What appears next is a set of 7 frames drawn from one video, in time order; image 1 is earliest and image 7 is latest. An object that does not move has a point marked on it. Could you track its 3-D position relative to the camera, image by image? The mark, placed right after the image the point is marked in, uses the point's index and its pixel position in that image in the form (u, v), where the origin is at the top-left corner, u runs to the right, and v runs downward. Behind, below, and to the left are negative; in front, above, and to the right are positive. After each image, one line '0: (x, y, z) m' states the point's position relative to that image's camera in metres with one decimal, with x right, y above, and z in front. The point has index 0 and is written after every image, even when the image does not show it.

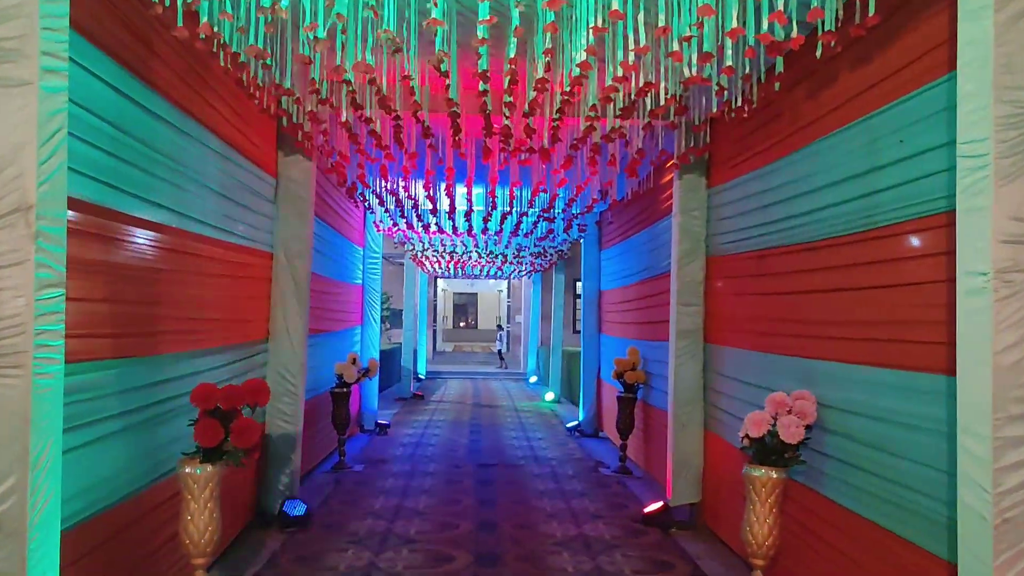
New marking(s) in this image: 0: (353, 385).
0: (-1.2, -0.7, +6.3) m
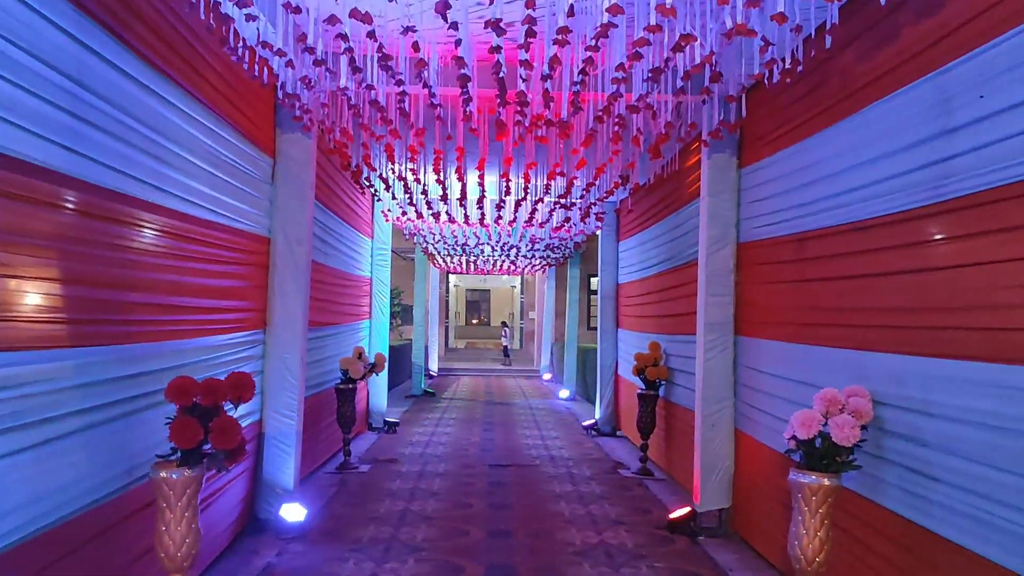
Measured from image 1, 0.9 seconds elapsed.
0: (-1.1, -0.6, +6.0) m
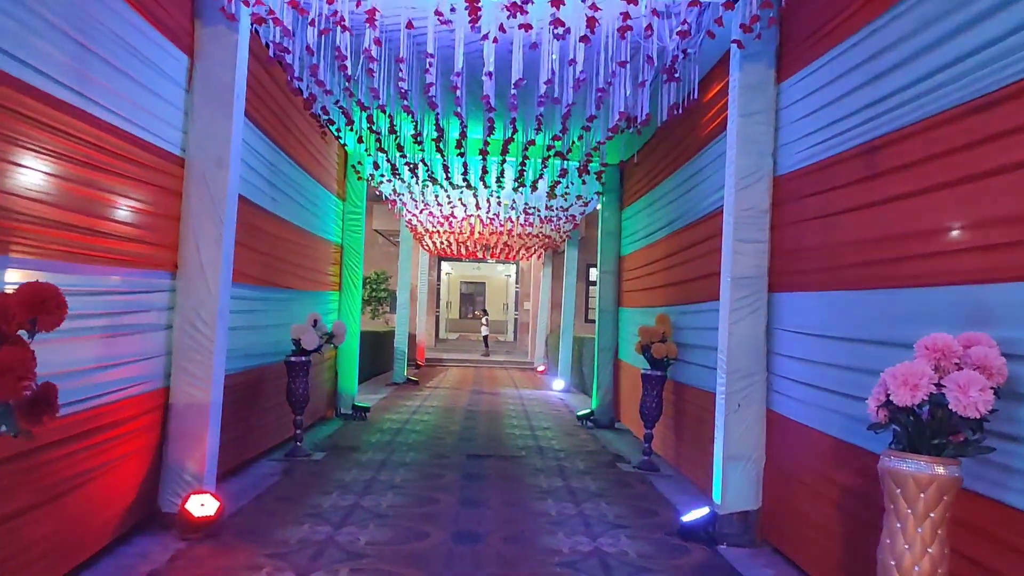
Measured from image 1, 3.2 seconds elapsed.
0: (-1.2, -0.4, +5.1) m
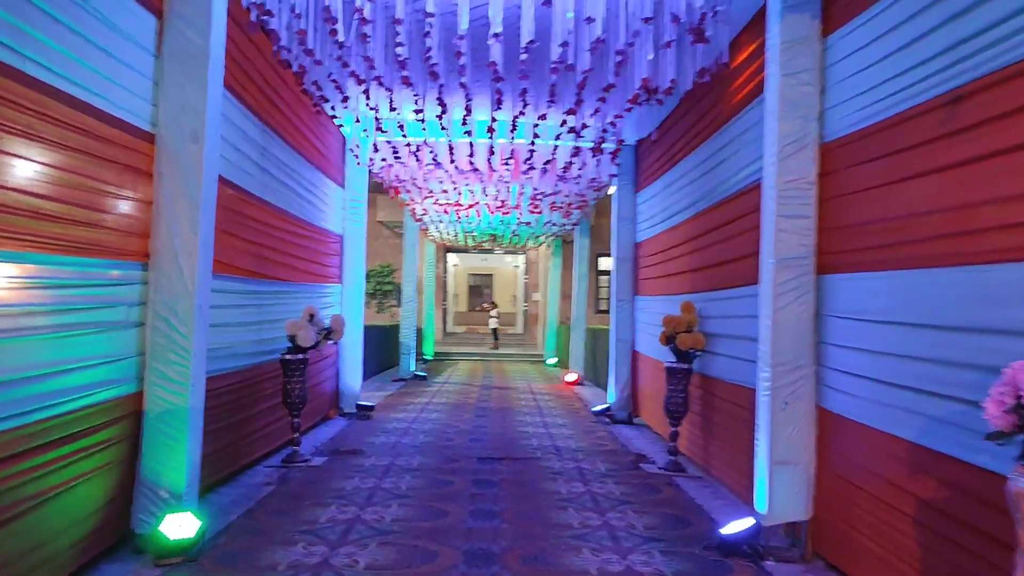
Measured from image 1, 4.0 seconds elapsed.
0: (-1.1, -0.3, +4.7) m
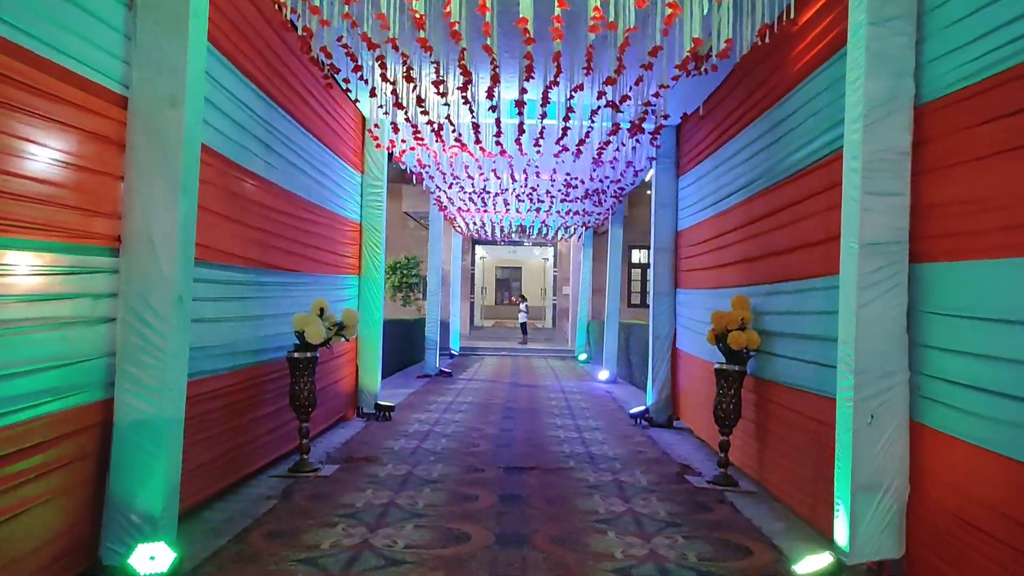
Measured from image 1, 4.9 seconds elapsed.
0: (-0.9, -0.3, +4.3) m
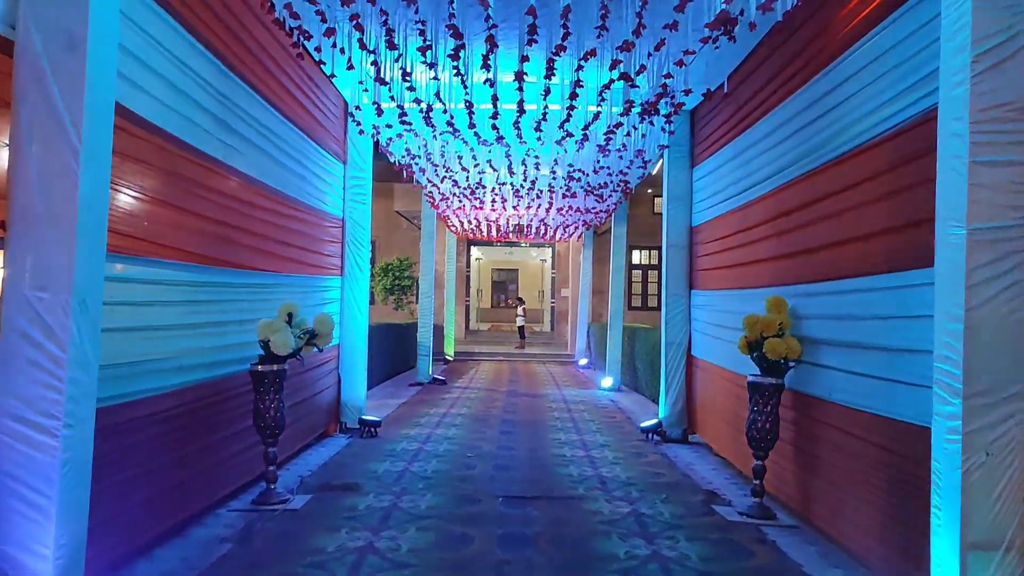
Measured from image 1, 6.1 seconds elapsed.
0: (-0.9, -0.3, +3.7) m
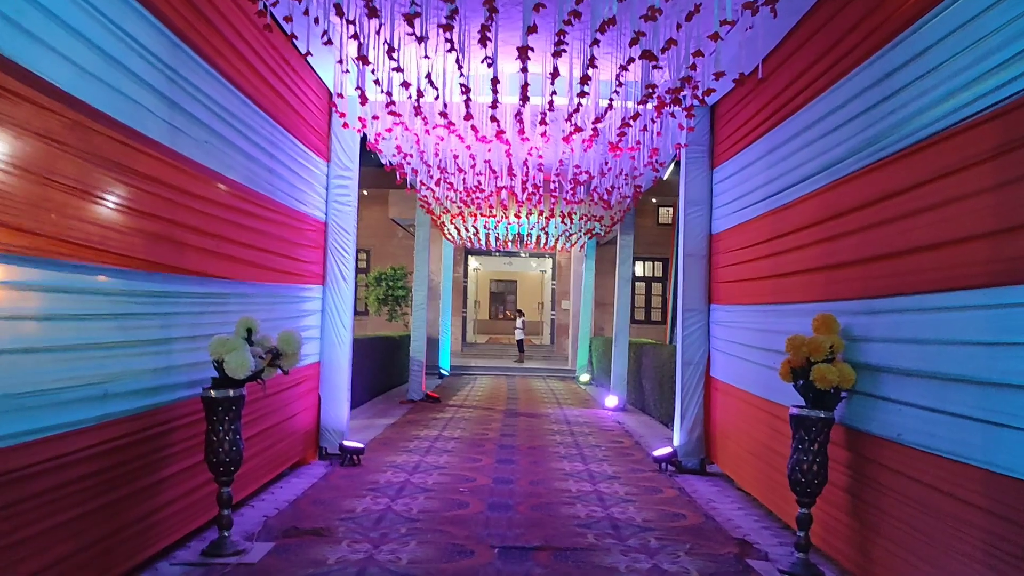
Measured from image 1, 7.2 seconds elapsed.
0: (-0.9, -0.3, +3.1) m
